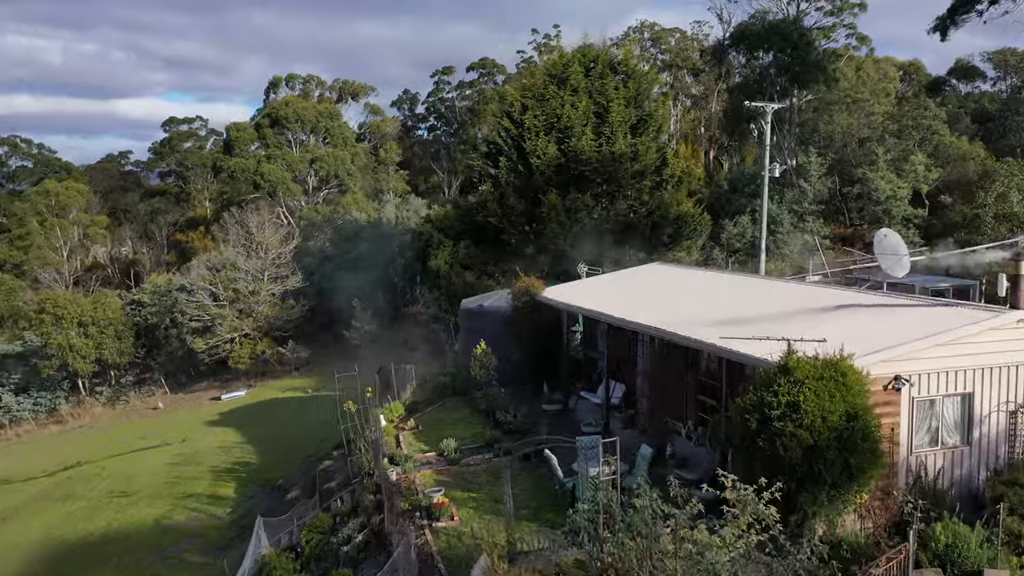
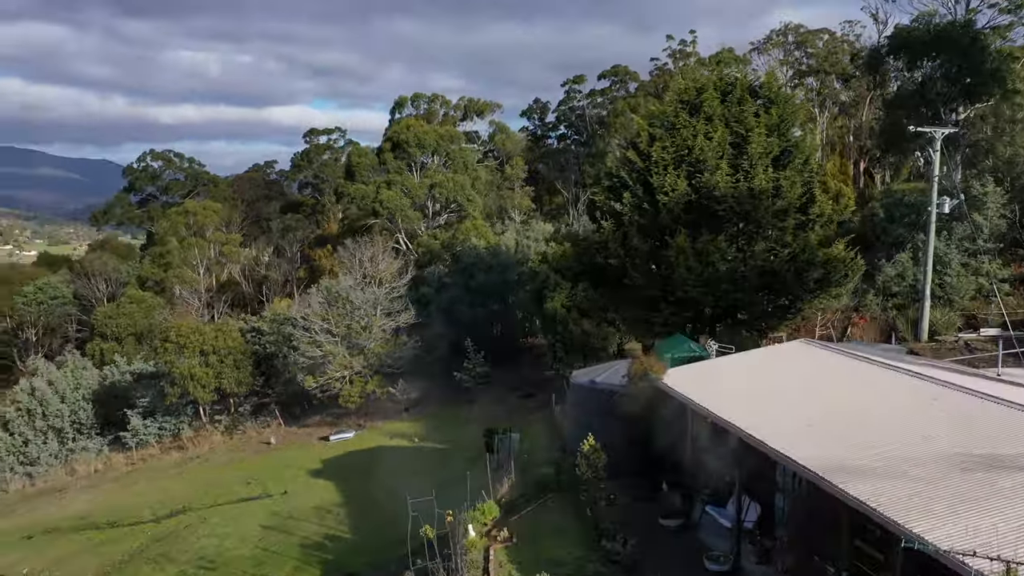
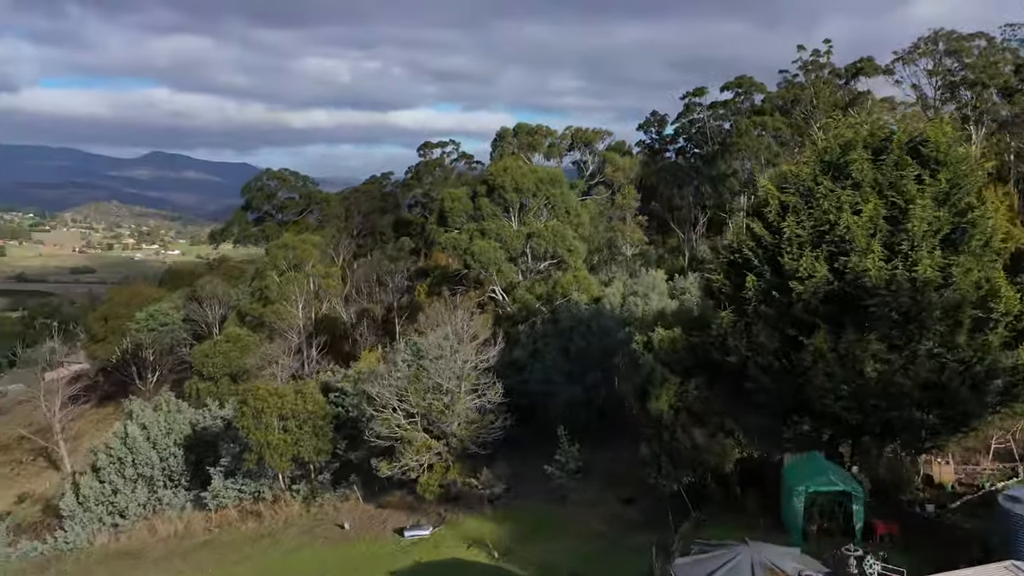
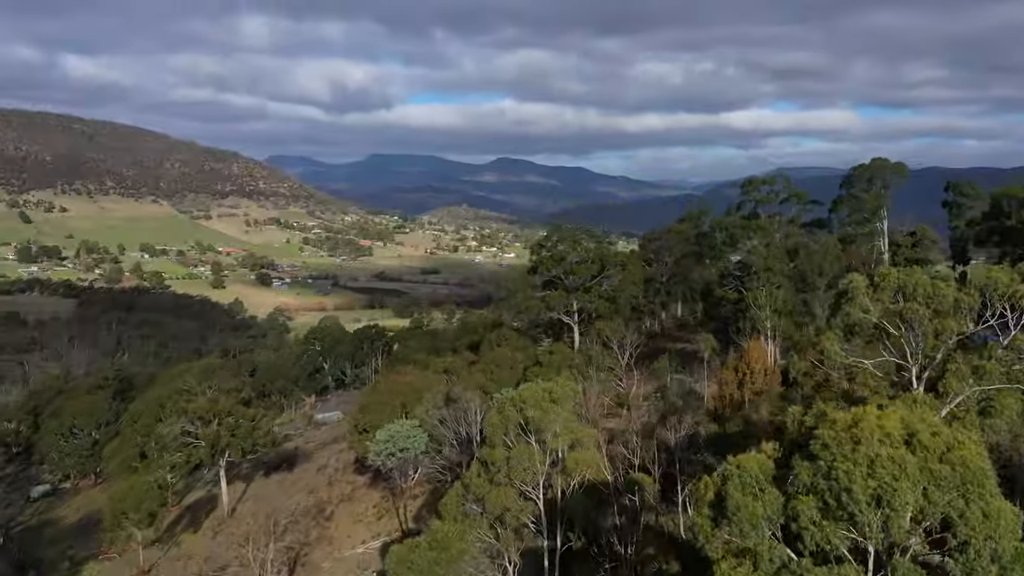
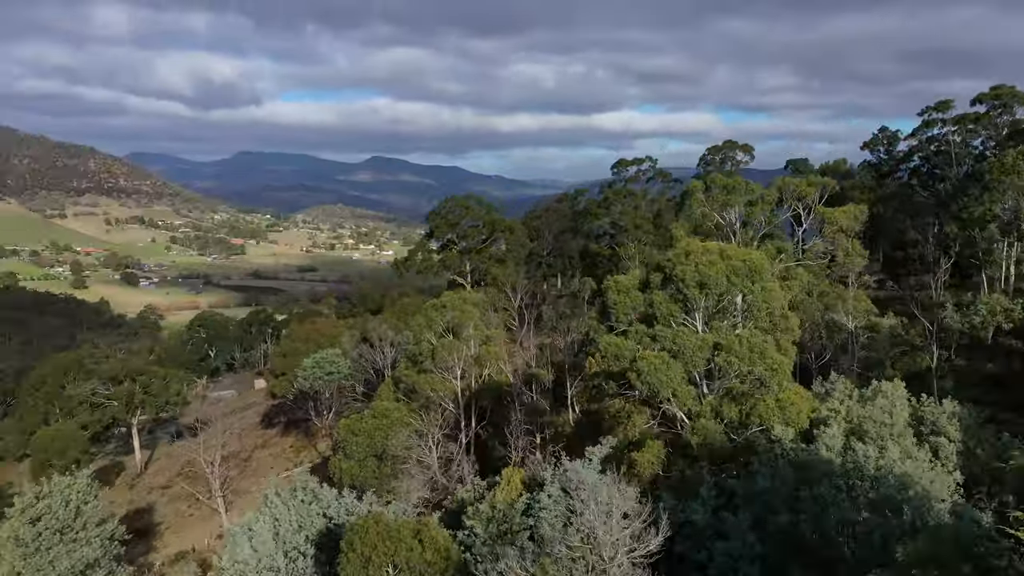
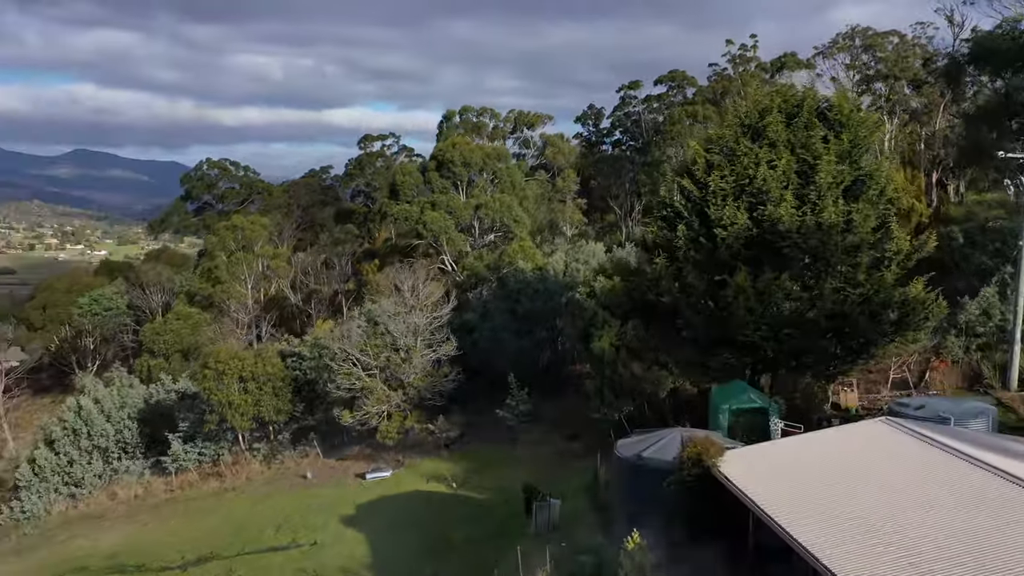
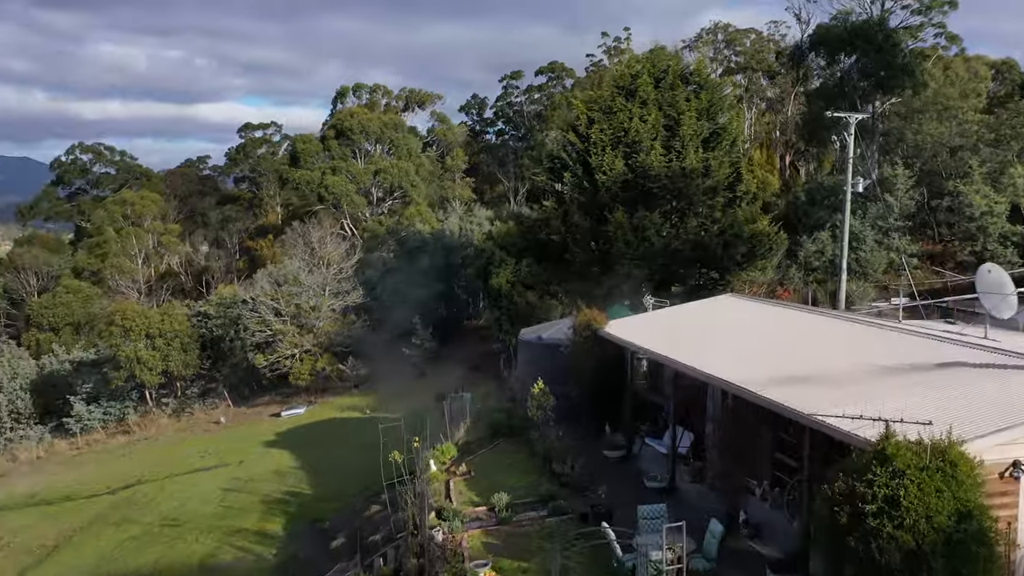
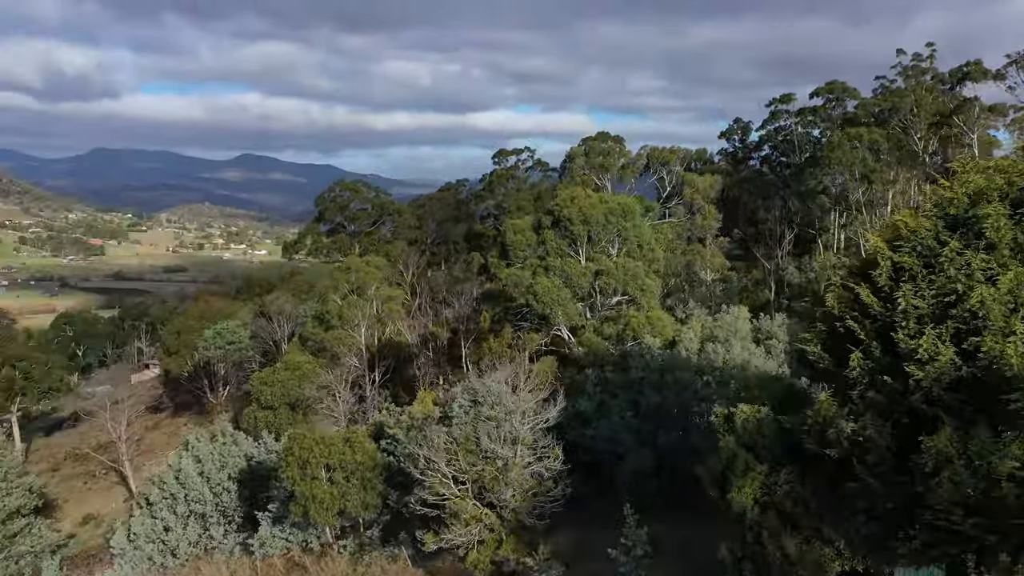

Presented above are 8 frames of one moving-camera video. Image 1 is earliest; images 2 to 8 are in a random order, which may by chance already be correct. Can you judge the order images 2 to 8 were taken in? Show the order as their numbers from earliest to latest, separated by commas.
7, 2, 6, 3, 8, 5, 4
